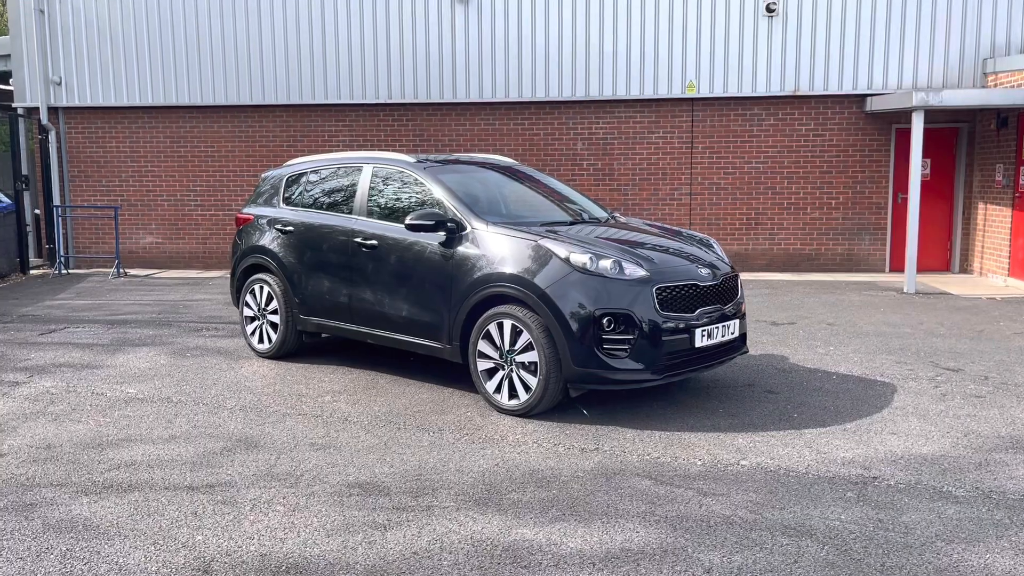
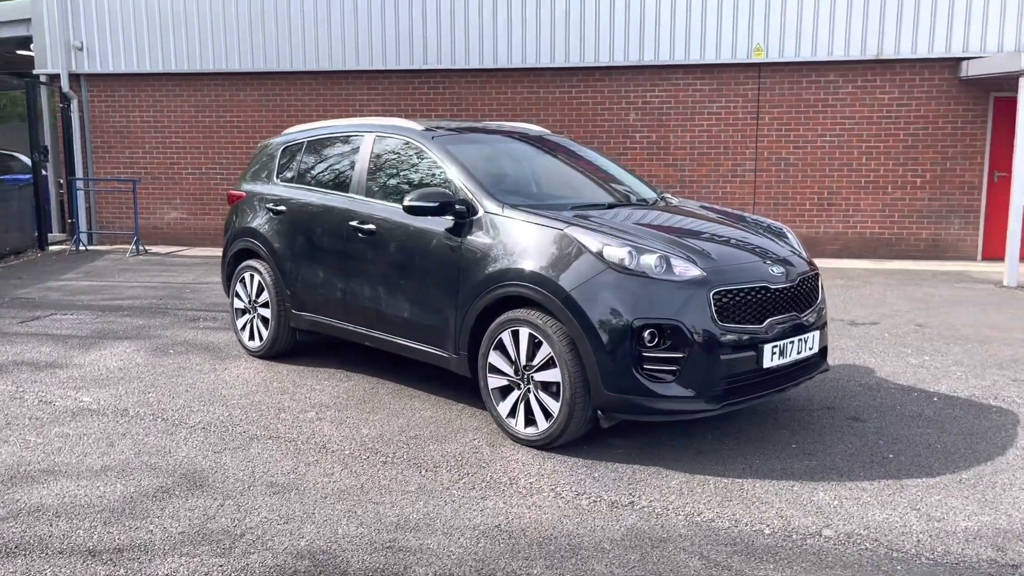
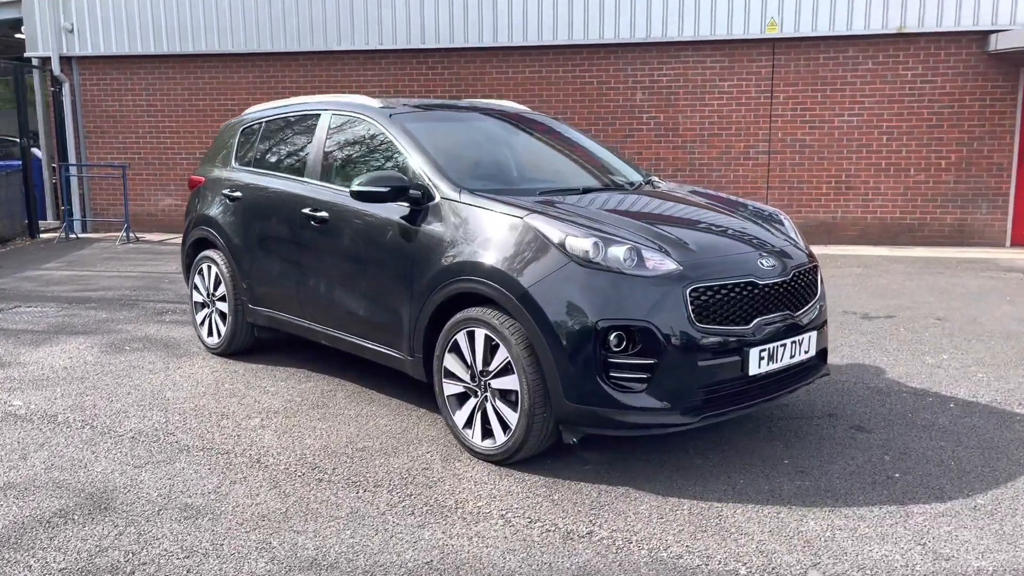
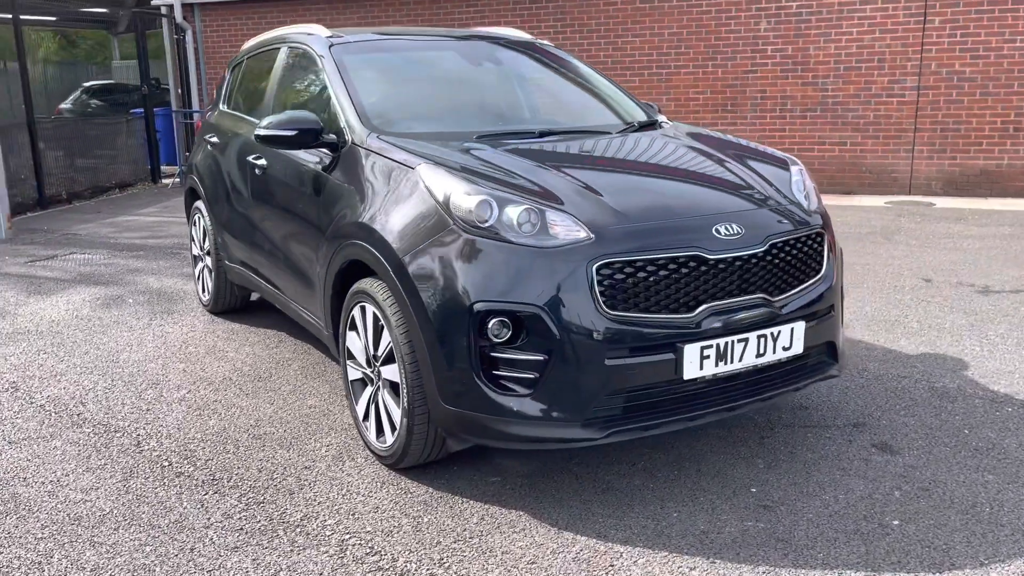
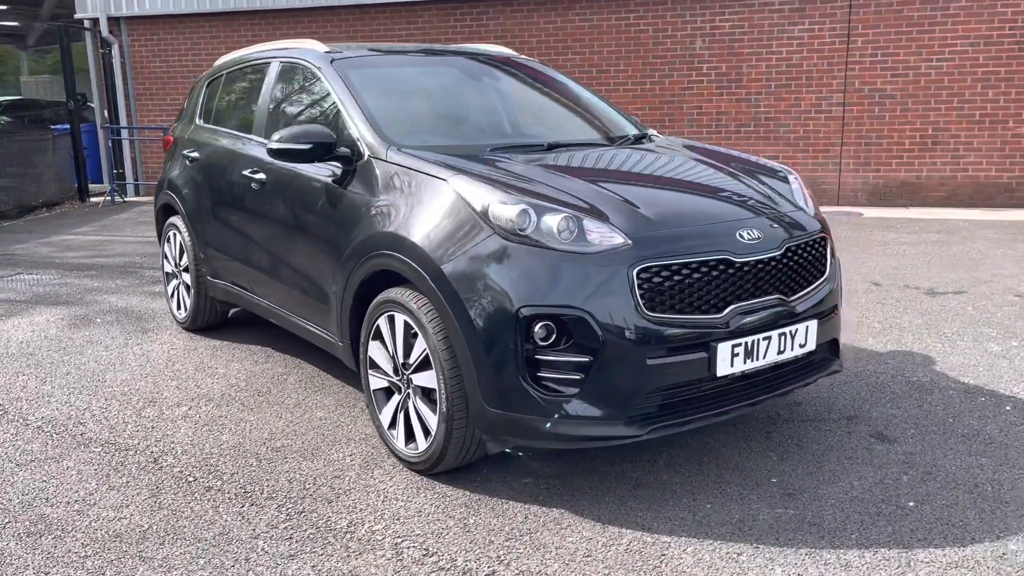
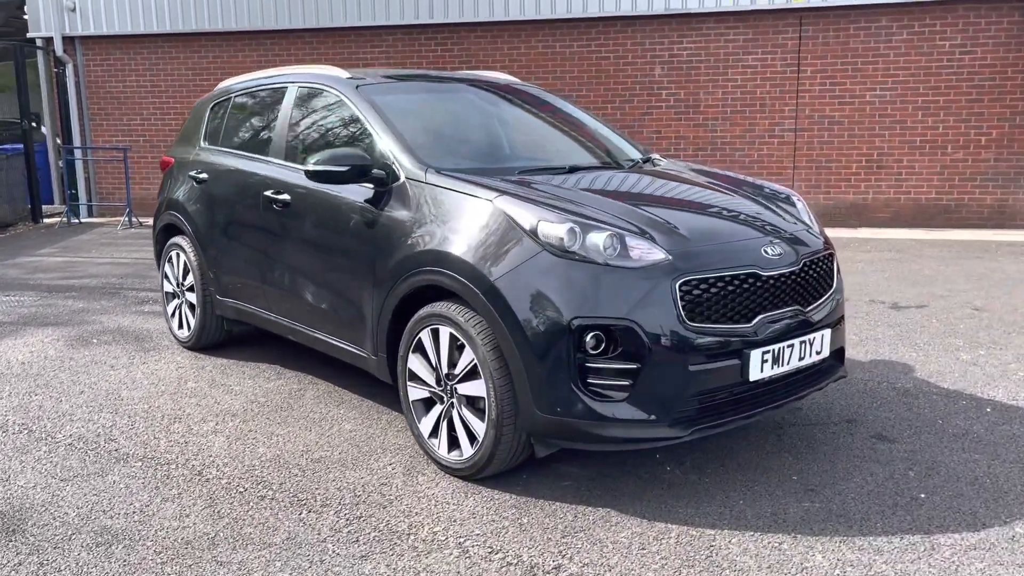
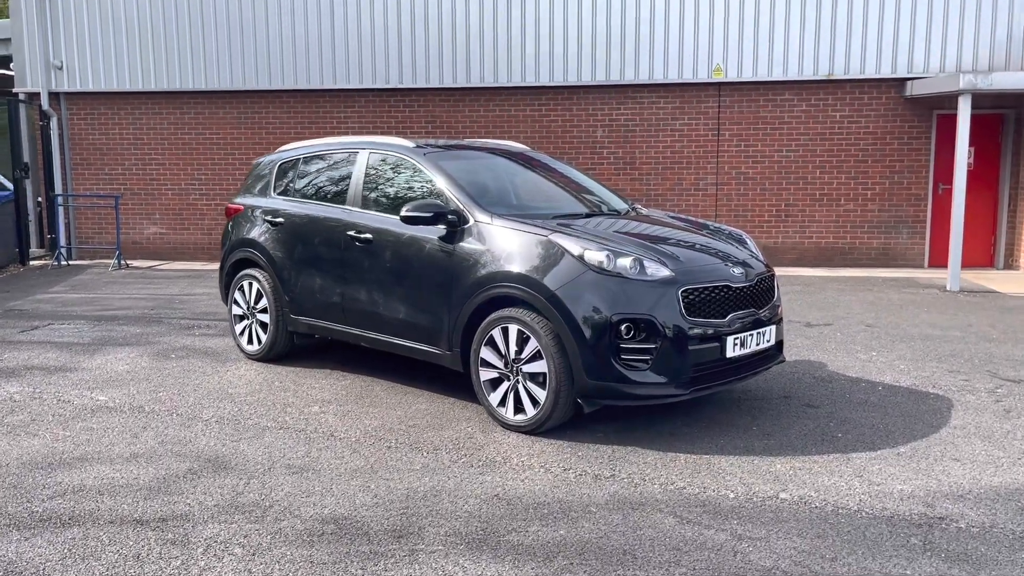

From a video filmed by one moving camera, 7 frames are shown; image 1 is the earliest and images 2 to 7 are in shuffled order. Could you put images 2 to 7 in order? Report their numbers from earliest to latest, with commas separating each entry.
7, 2, 3, 6, 5, 4
